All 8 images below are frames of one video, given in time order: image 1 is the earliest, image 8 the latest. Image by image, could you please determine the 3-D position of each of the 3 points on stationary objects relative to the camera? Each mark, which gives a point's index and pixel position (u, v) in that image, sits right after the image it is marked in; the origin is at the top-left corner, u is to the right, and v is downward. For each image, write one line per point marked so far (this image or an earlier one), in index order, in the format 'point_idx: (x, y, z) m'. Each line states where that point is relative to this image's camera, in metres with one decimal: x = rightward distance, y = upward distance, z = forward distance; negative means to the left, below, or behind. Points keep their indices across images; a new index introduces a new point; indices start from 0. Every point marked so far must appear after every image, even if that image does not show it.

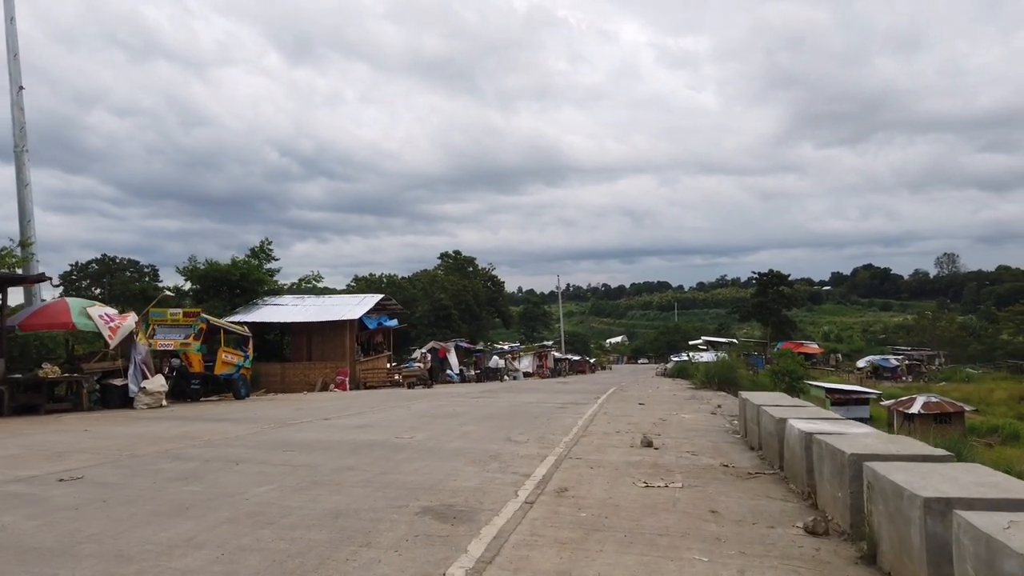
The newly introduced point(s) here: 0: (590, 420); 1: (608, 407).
0: (+1.7, -2.9, +16.5) m
1: (+2.5, -3.2, +19.9) m
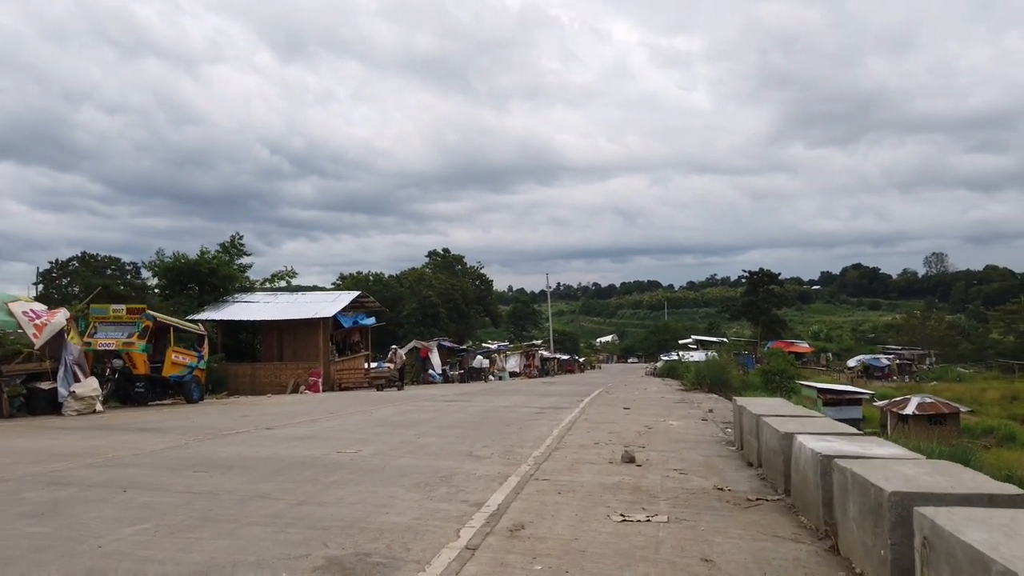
0: (+1.1, -2.8, +14.8) m
1: (+1.9, -3.0, +18.2) m
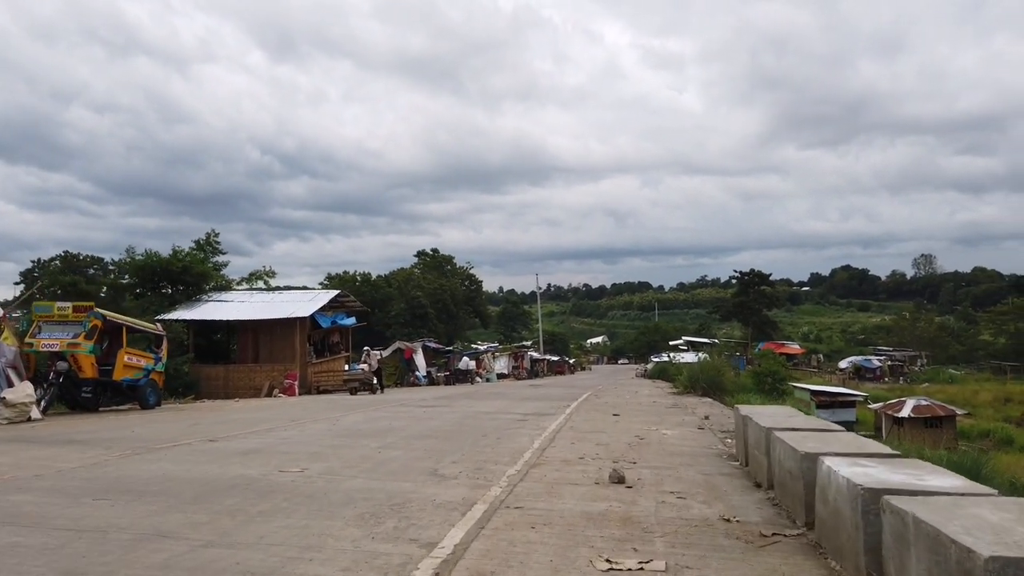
0: (+0.7, -2.7, +13.3) m
1: (+1.4, -2.9, +16.7) m
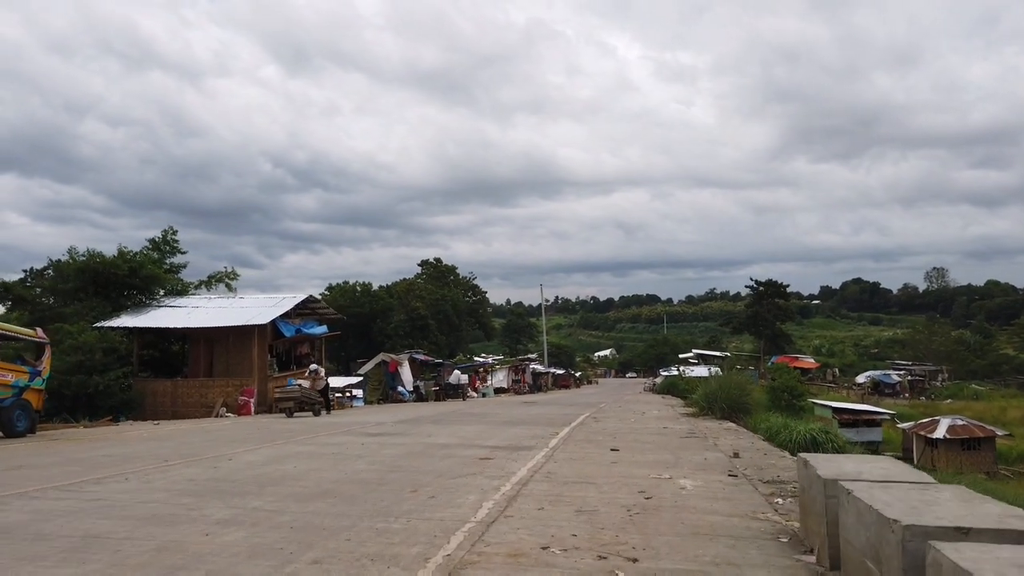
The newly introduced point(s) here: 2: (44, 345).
0: (0.0, -2.5, +8.7) m
1: (+0.7, -2.8, +12.1) m
2: (-10.6, -1.3, +17.1) m
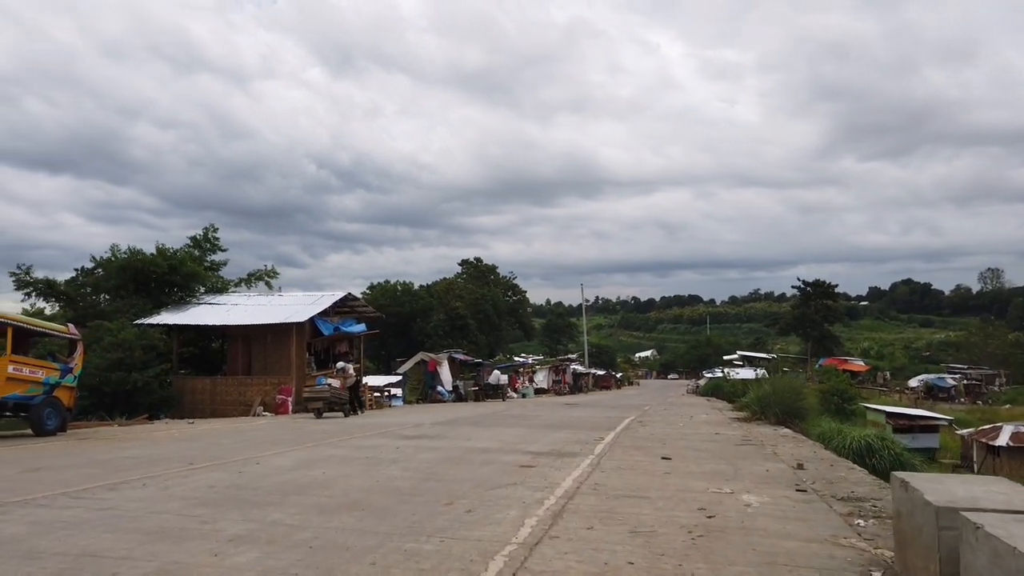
0: (+0.5, -2.4, +7.8) m
1: (+1.4, -2.7, +11.2) m
2: (-9.7, -1.2, +16.8) m
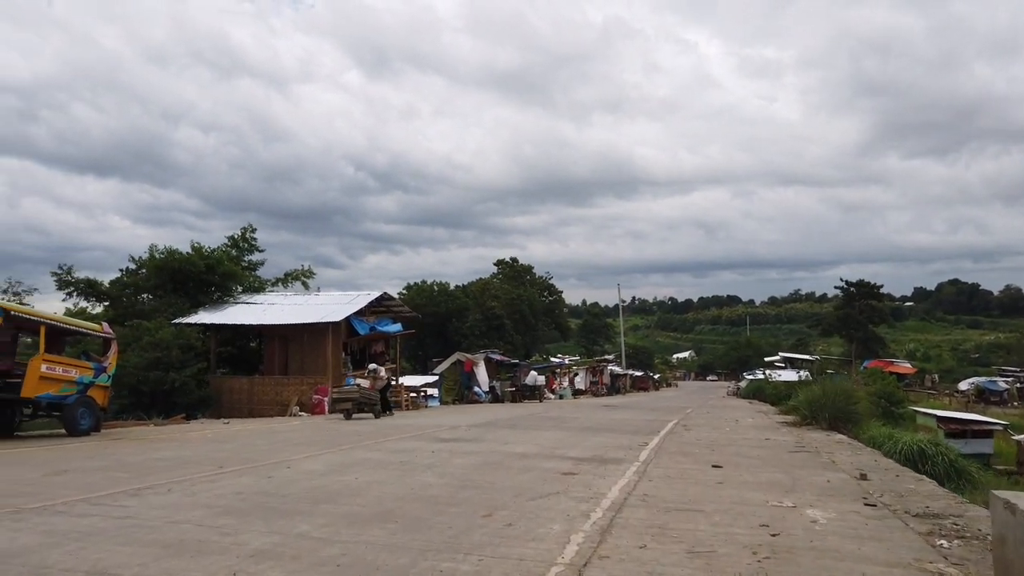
0: (+0.9, -2.3, +7.1) m
1: (+2.0, -2.7, +10.4) m
2: (-8.8, -1.1, +16.6) m
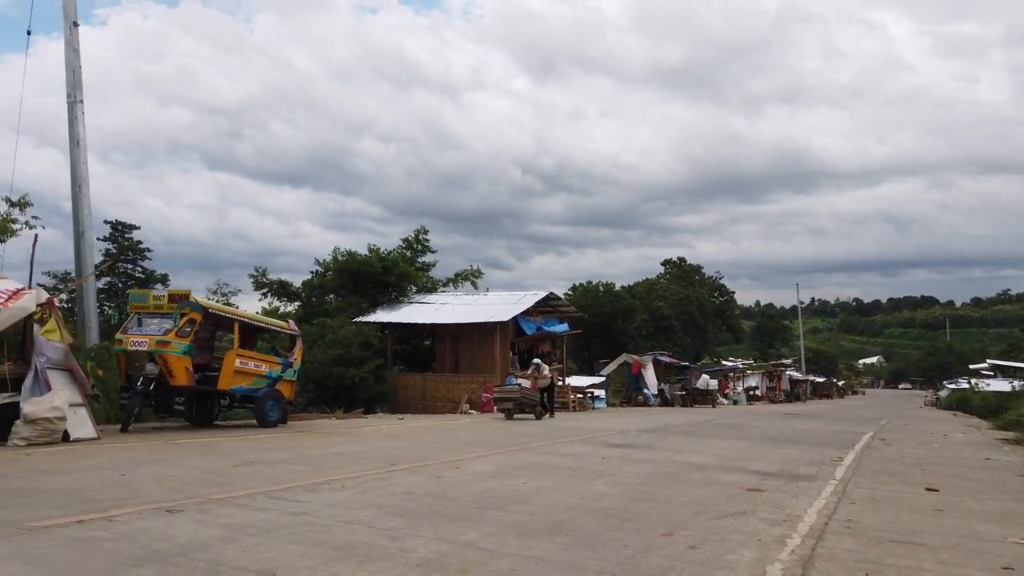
0: (+2.4, -2.3, +6.2) m
1: (+4.2, -2.6, +9.2) m
2: (-5.0, -1.1, +17.5) m
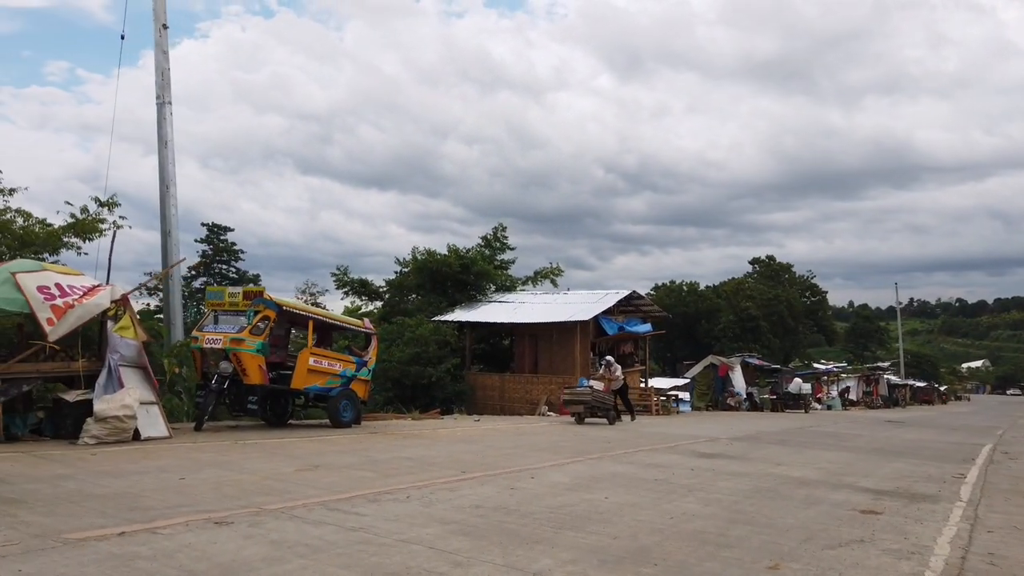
0: (+2.9, -2.2, +5.1) m
1: (+5.0, -2.6, +7.8) m
2: (-3.2, -1.1, +17.1) m
